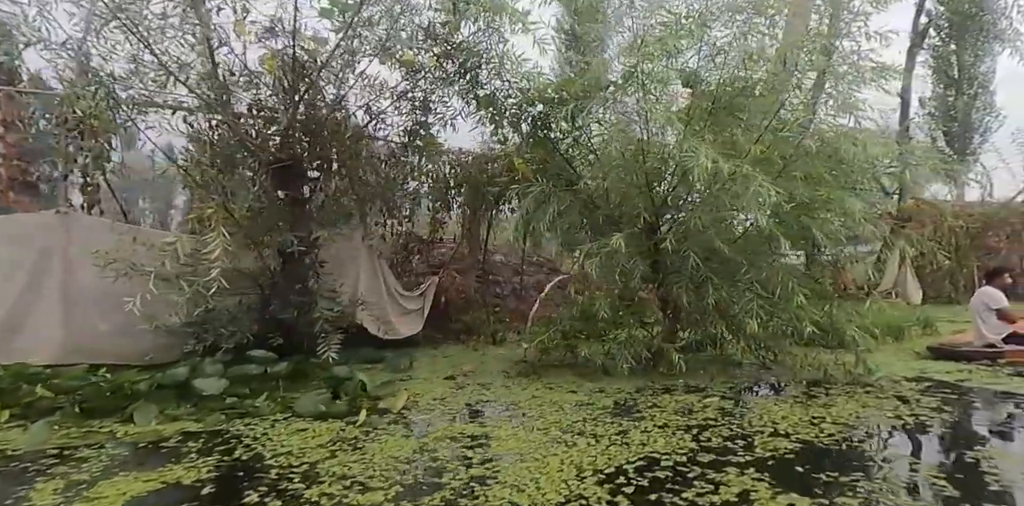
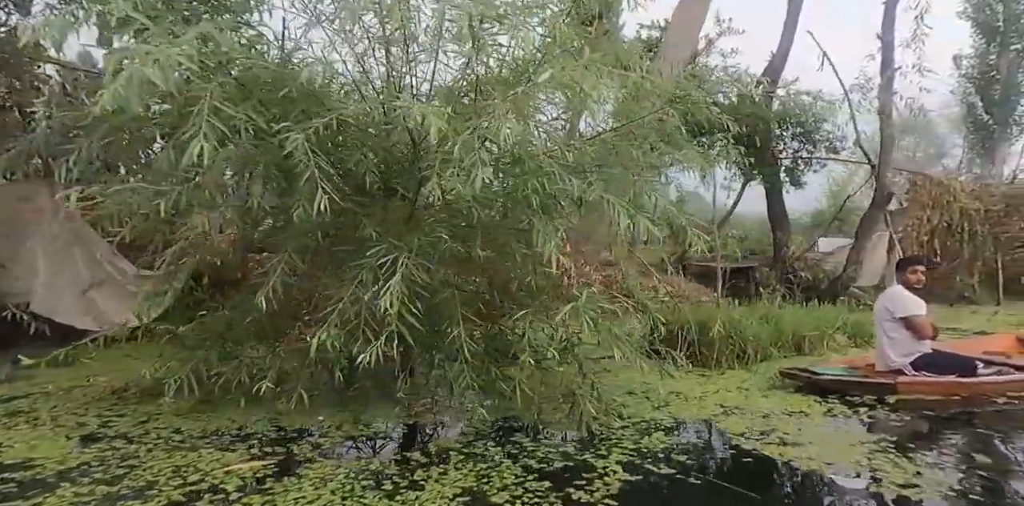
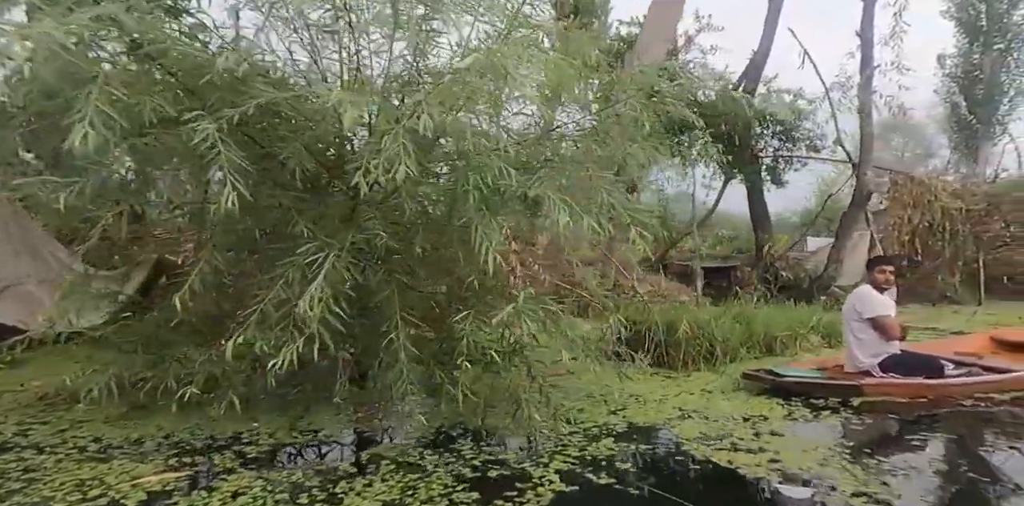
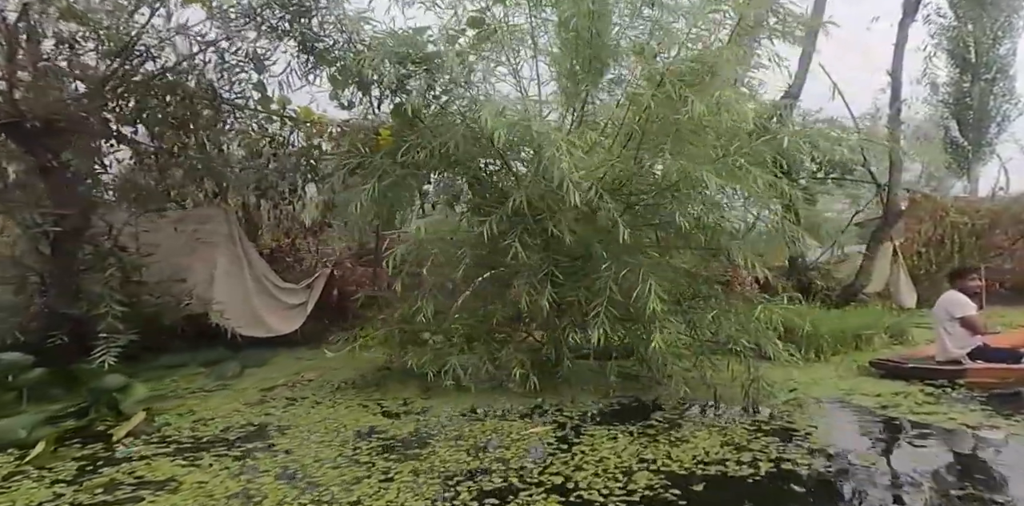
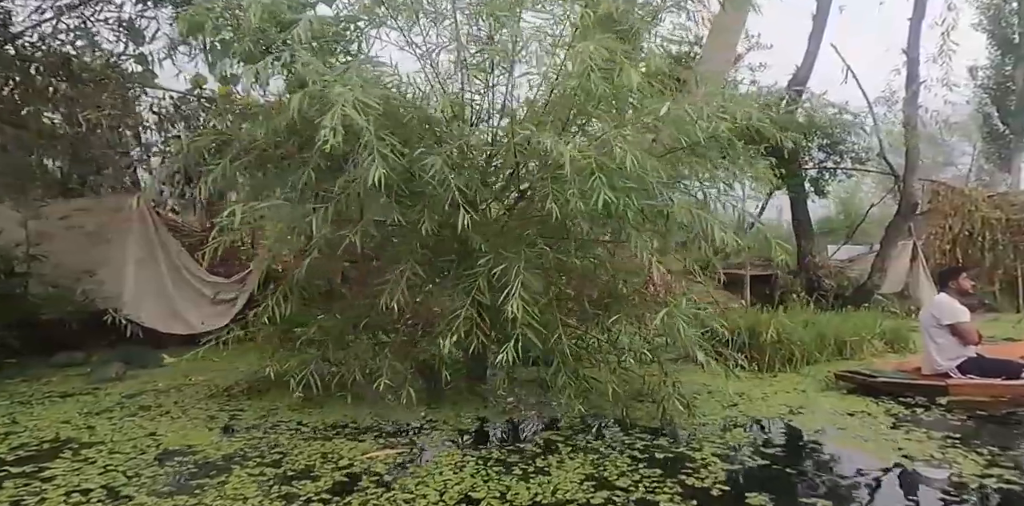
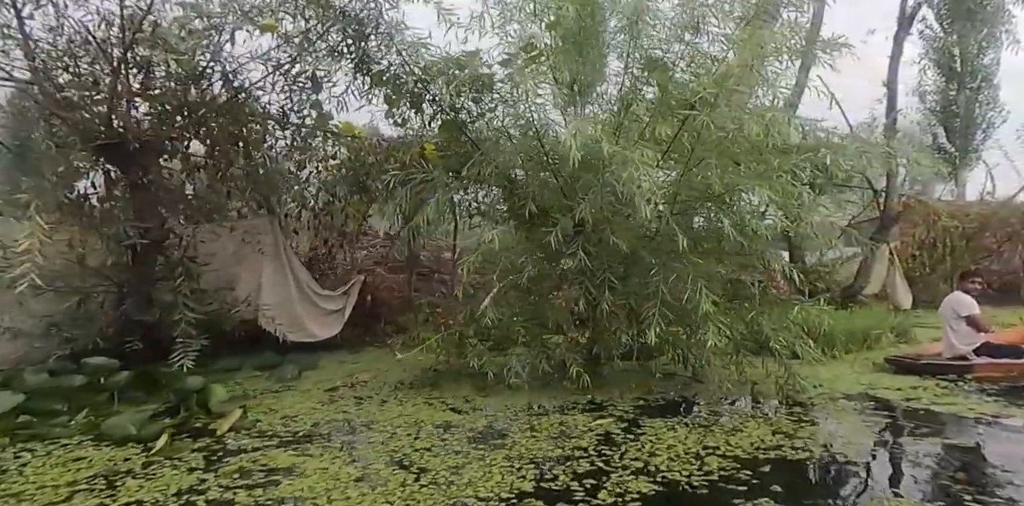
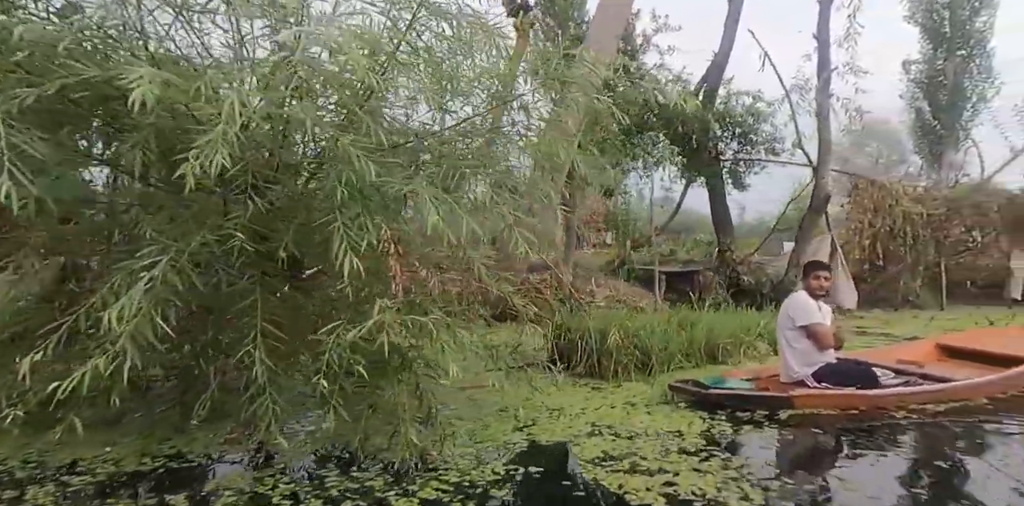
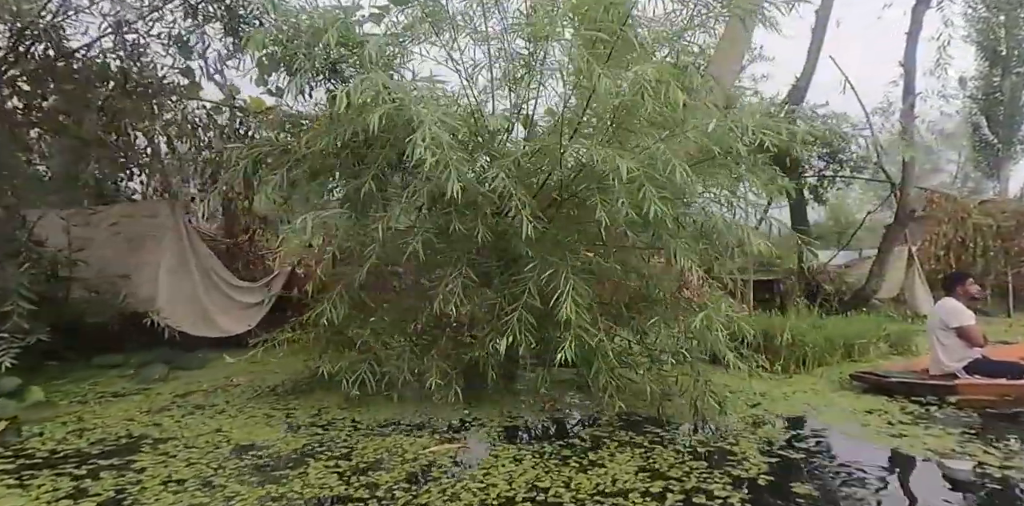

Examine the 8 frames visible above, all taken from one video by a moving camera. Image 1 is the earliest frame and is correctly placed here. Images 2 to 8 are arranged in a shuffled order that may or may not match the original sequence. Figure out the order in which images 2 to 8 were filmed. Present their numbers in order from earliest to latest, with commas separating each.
6, 4, 8, 5, 2, 3, 7
